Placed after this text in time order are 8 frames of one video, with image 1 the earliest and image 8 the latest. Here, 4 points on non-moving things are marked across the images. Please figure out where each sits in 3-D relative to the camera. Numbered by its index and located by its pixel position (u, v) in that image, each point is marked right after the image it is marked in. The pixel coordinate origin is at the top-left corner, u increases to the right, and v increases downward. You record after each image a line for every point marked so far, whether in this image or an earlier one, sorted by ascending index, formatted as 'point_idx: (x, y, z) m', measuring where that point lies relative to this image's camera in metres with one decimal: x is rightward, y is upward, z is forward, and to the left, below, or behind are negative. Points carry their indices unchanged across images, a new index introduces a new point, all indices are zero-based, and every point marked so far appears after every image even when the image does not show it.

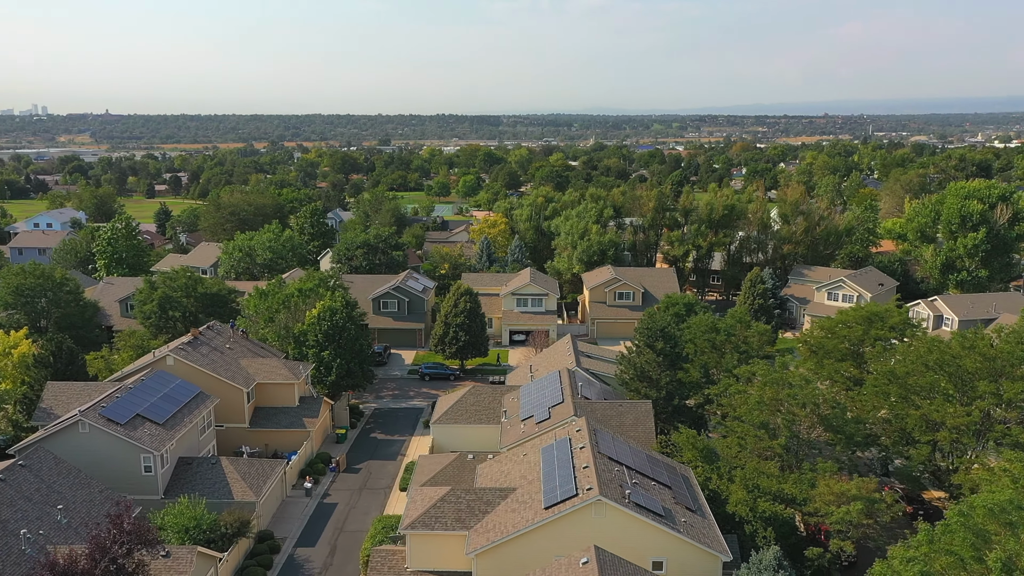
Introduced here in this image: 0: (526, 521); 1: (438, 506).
0: (+0.3, -5.2, +18.0) m
1: (-1.8, -5.3, +19.6) m
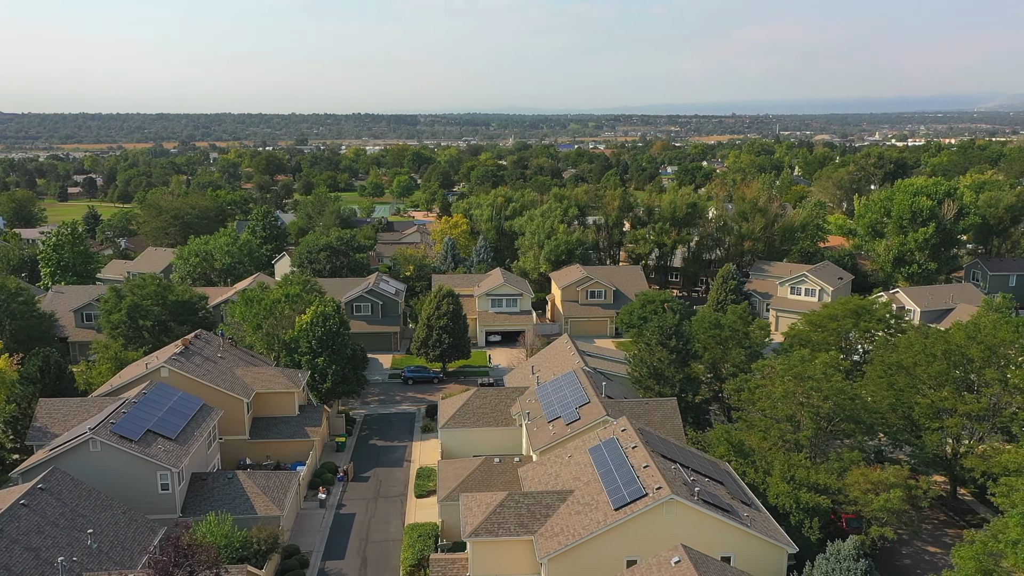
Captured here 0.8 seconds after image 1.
0: (+1.9, -5.3, +18.0) m
1: (-0.3, -5.4, +19.4) m
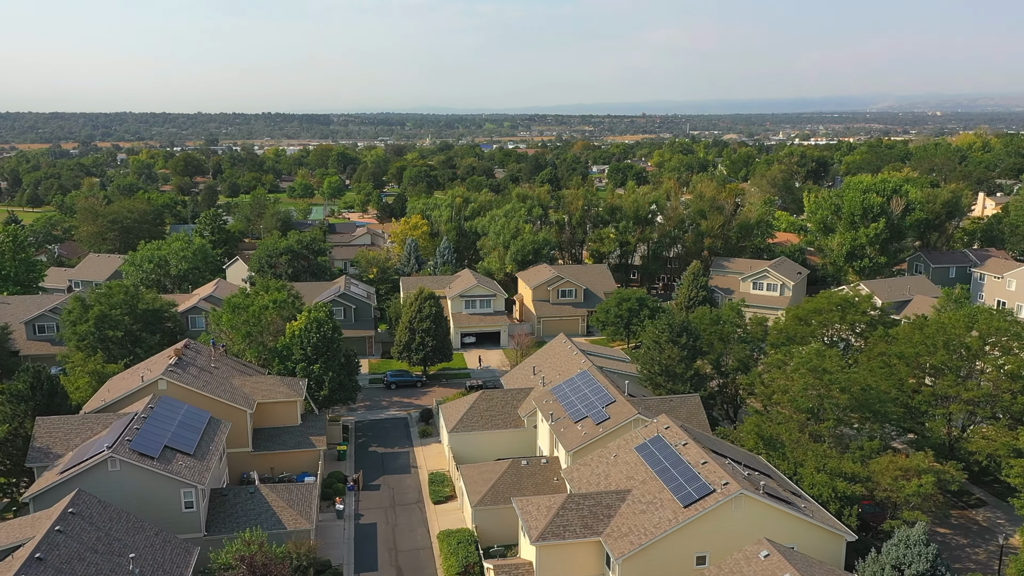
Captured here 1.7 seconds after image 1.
0: (+3.6, -5.3, +18.2) m
1: (+1.2, -5.4, +19.3) m
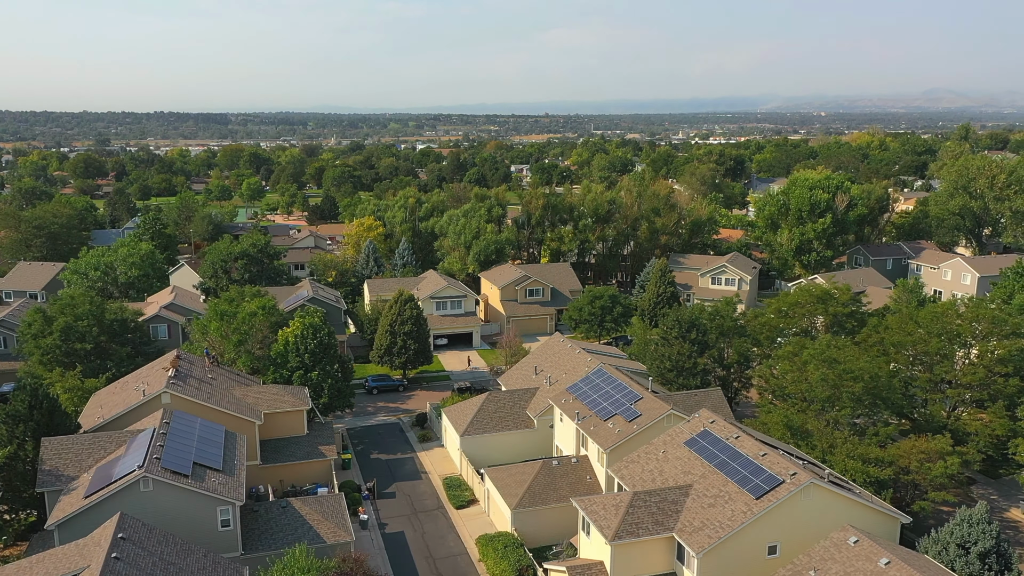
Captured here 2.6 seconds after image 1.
0: (+5.4, -5.2, +18.5) m
1: (+2.9, -5.4, +19.4) m
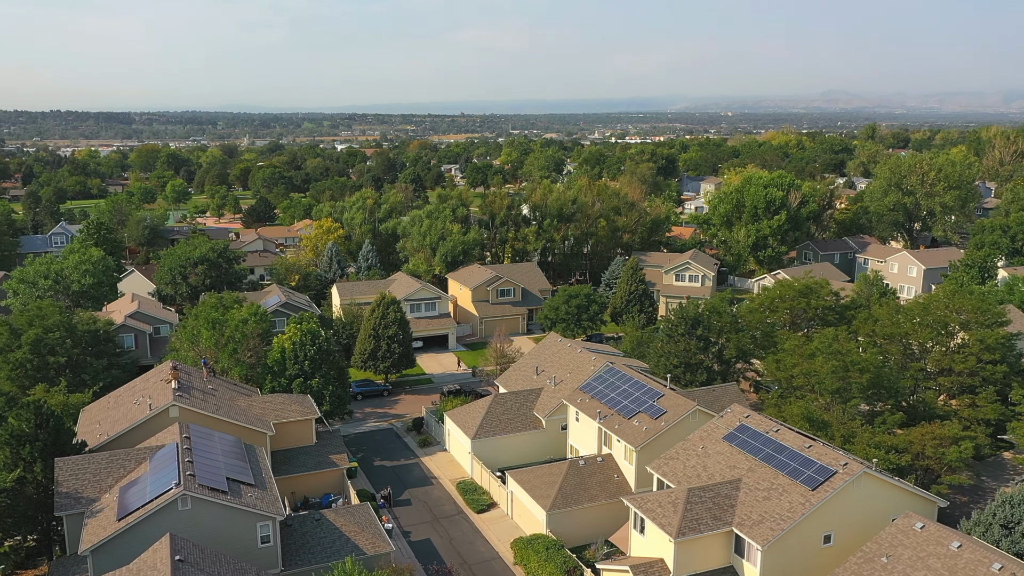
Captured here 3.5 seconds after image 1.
0: (+6.9, -5.1, +19.0) m
1: (+4.3, -5.4, +19.6) m
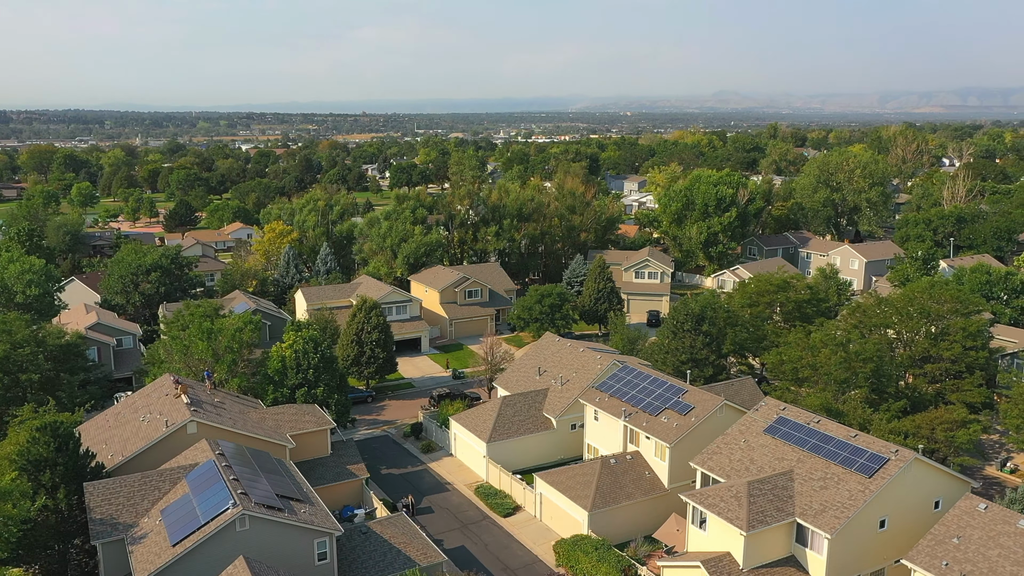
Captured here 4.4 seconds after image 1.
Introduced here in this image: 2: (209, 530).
0: (+8.6, -5.0, +19.7) m
1: (+6.0, -5.3, +20.0) m
2: (-6.8, -5.5, +18.1) m
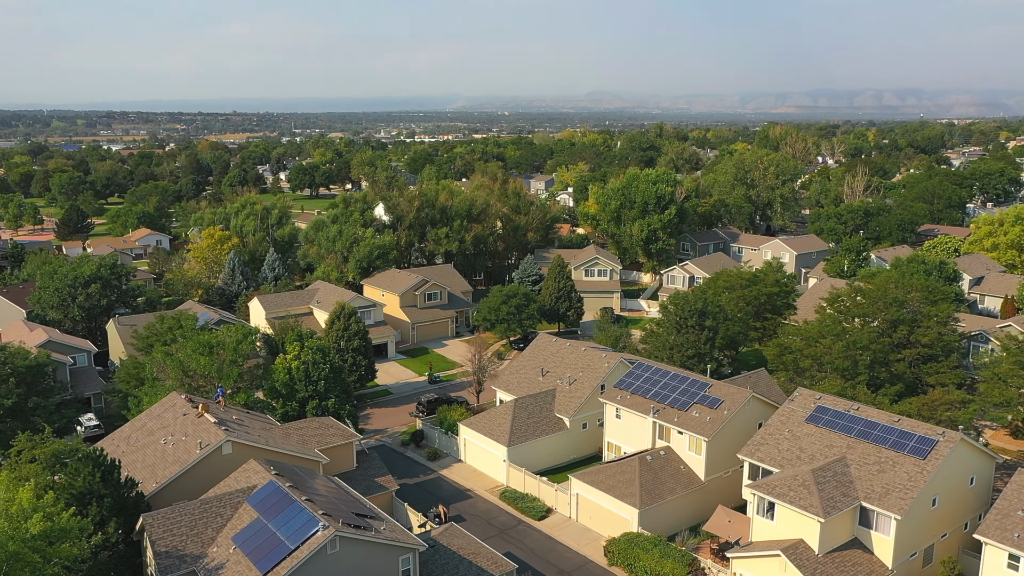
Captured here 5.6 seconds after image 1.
0: (+10.6, -4.8, +20.8) m
1: (+8.0, -5.2, +20.8) m
2: (-4.4, -5.7, +17.1) m
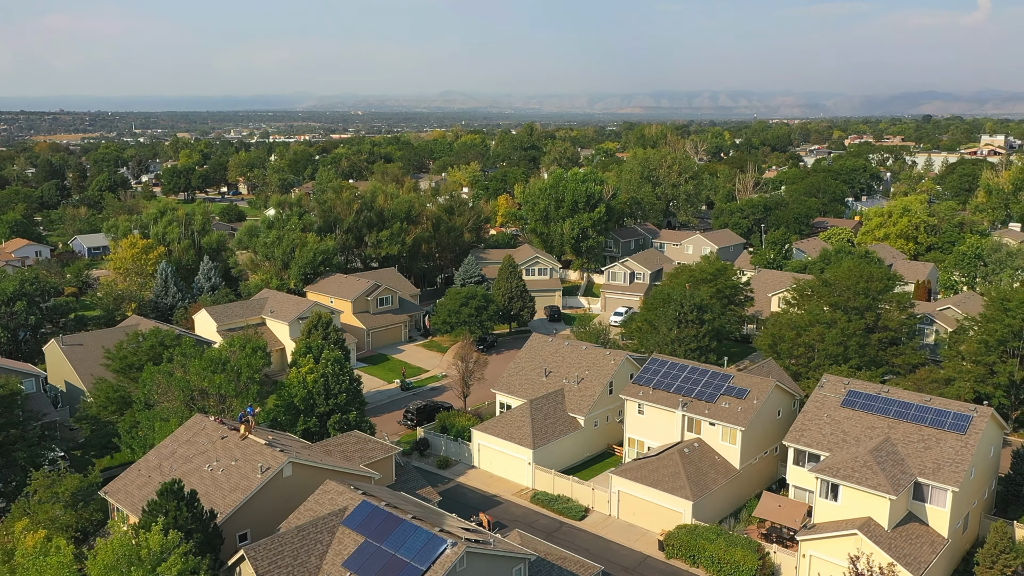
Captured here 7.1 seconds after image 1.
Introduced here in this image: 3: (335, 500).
0: (+12.7, -4.4, +22.6) m
1: (+10.2, -4.9, +22.1) m
2: (-1.4, -5.9, +16.5) m
3: (-4.5, -5.1, +19.8) m
